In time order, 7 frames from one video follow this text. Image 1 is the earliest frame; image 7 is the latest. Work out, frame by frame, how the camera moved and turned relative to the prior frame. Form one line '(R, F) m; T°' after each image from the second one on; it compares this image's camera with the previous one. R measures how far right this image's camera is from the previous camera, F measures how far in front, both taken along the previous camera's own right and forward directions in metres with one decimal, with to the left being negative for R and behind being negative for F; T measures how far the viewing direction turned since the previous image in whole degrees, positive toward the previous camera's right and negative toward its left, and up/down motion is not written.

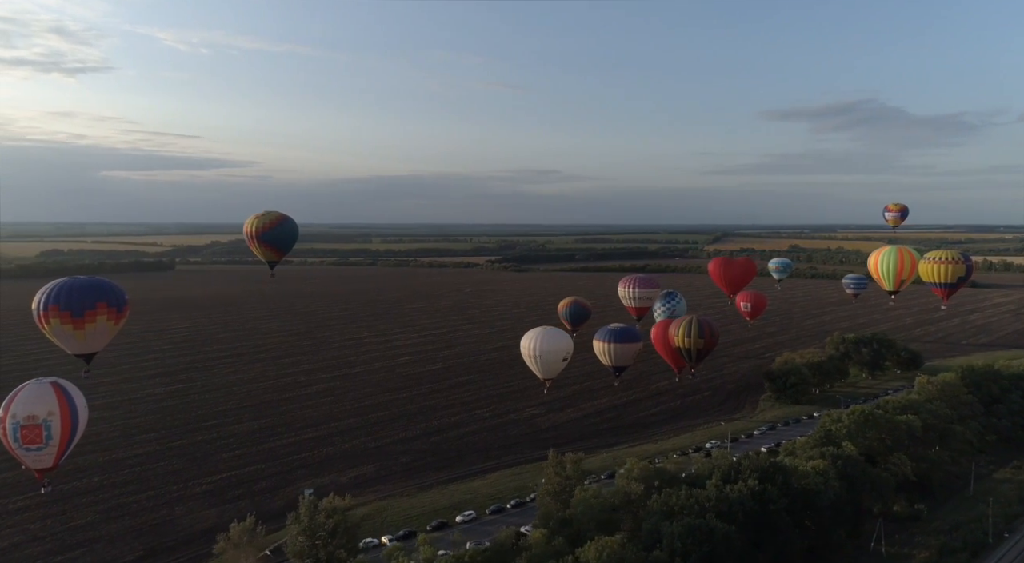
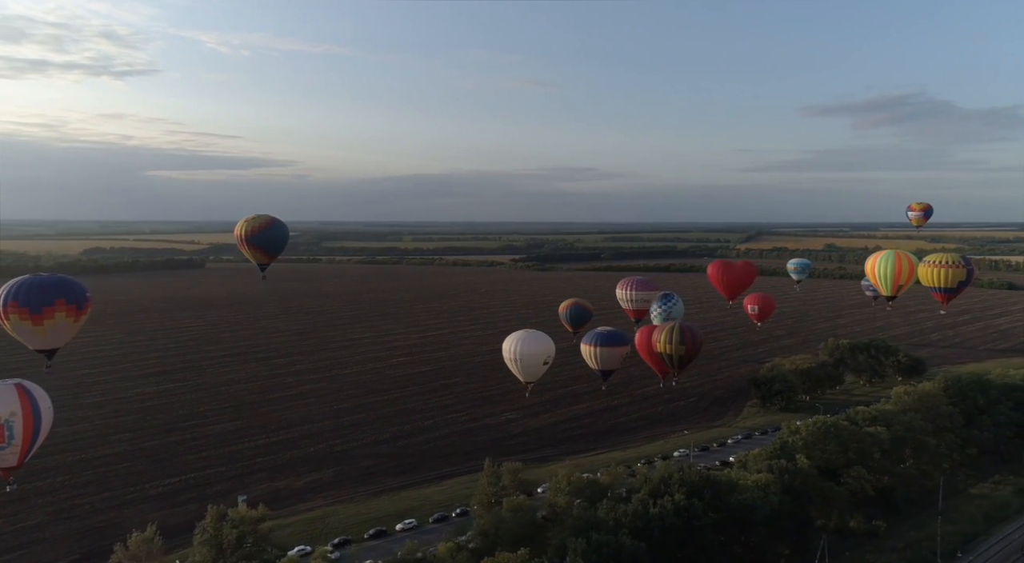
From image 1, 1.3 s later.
(+1.4, +0.2) m; -2°
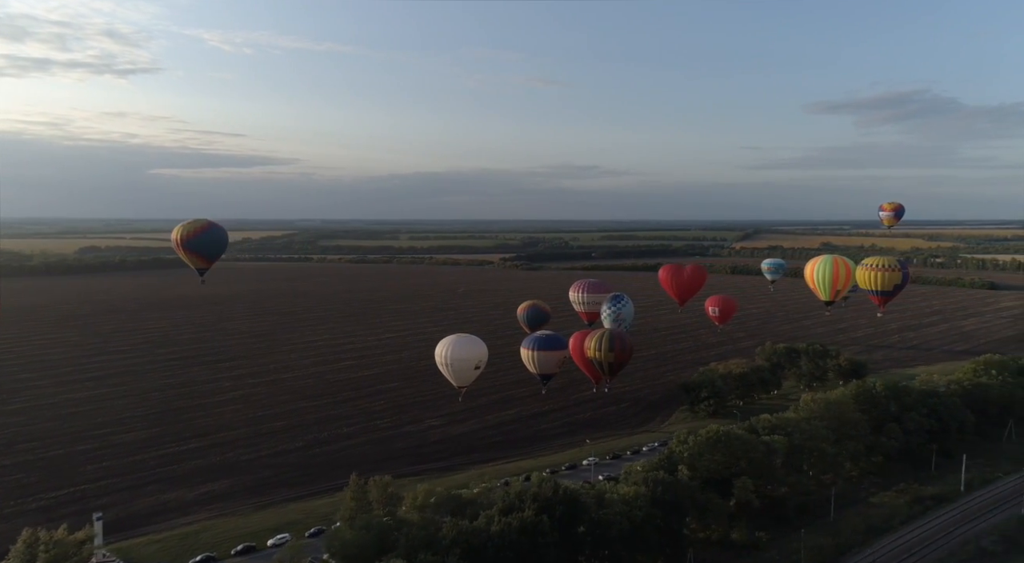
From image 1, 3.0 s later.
(+2.0, +0.2) m; 0°
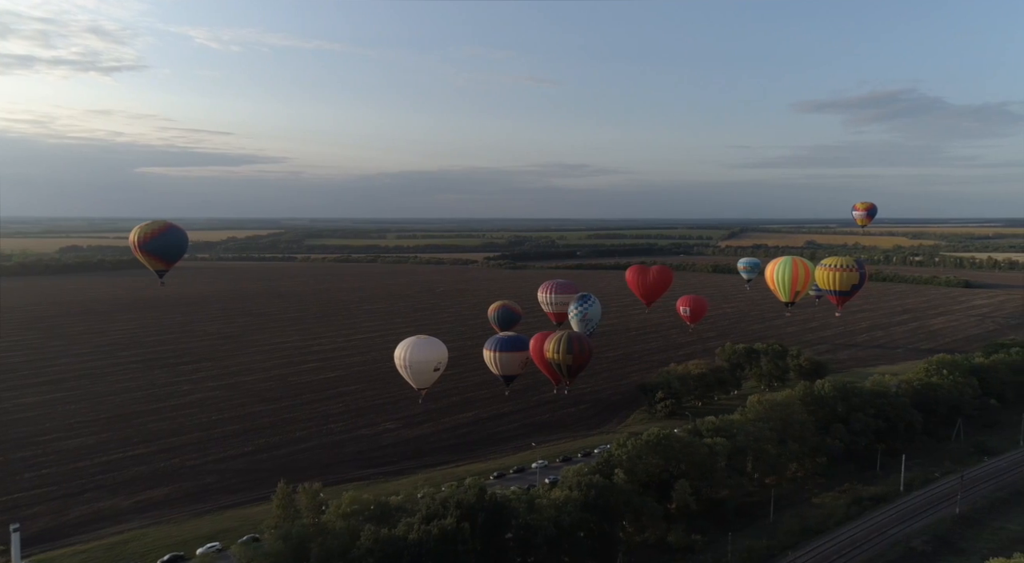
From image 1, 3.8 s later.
(+0.9, +0.1) m; +1°
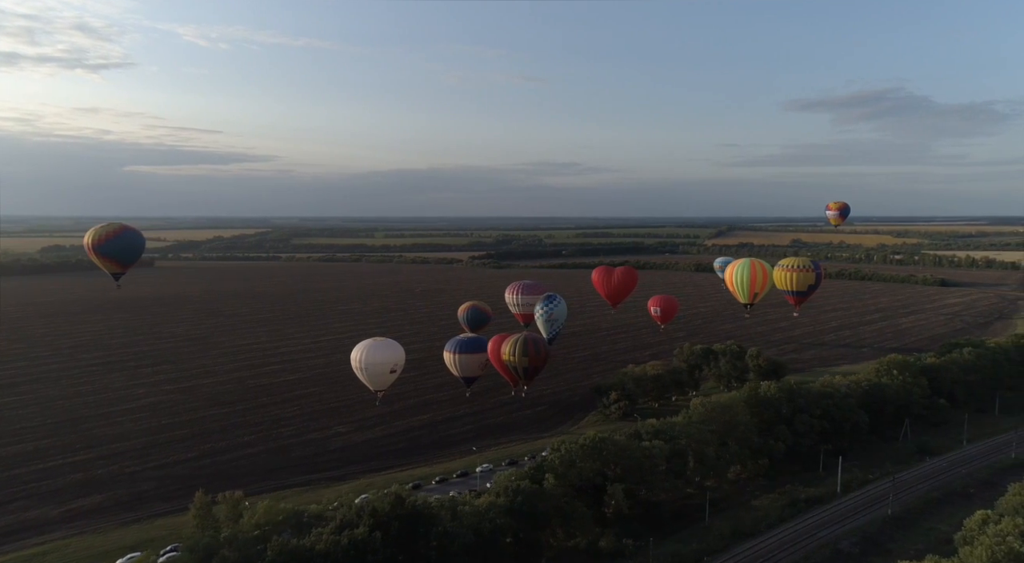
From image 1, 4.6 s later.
(+1.0, +0.1) m; +1°
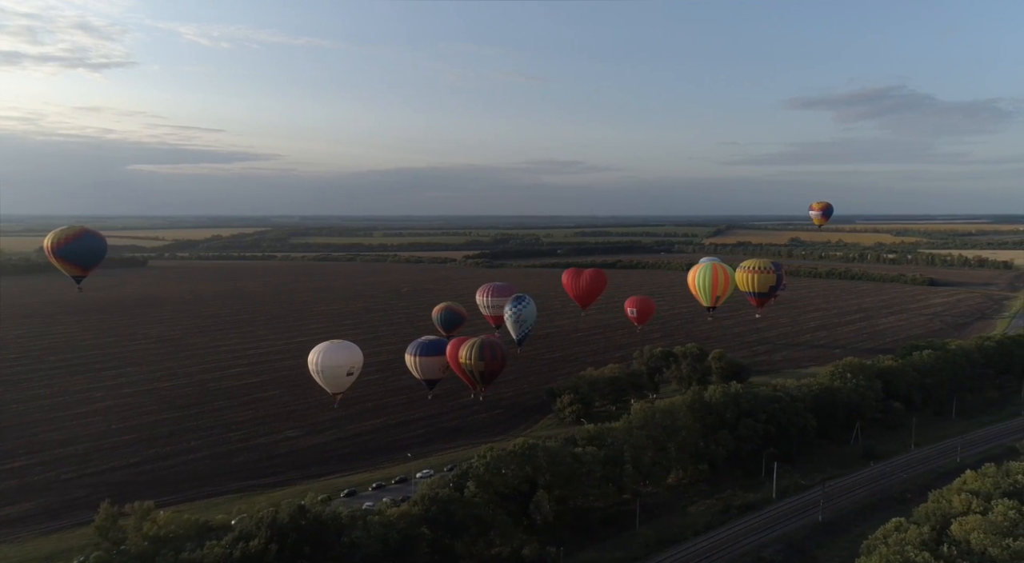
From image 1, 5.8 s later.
(+1.3, +0.1) m; 0°
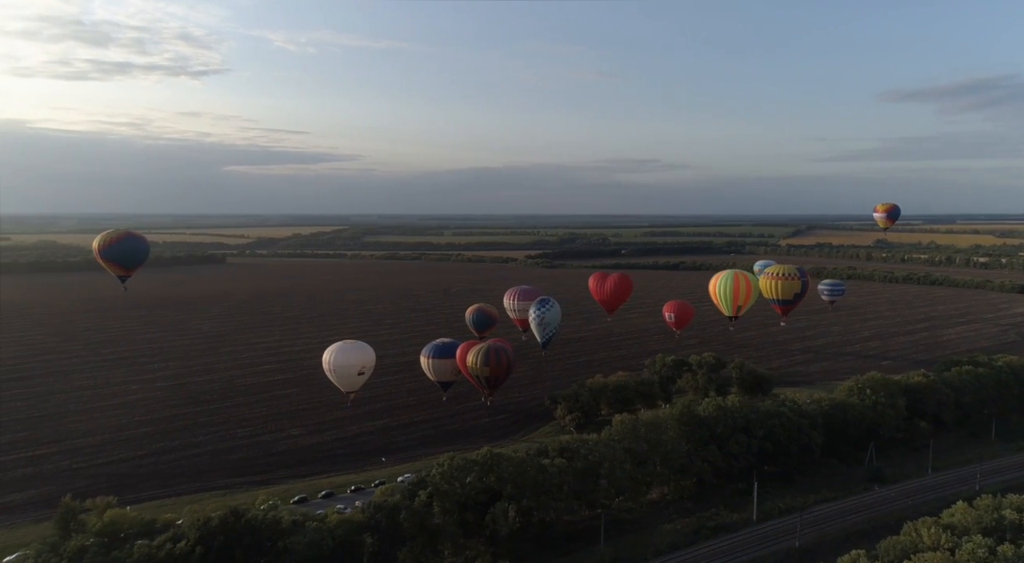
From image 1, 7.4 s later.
(+1.8, +0.3) m; -5°
